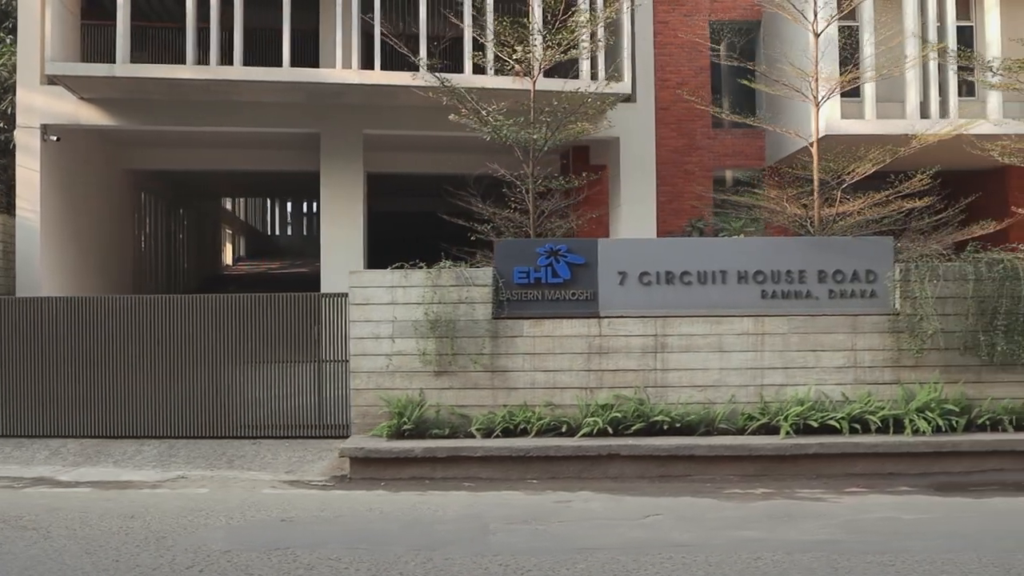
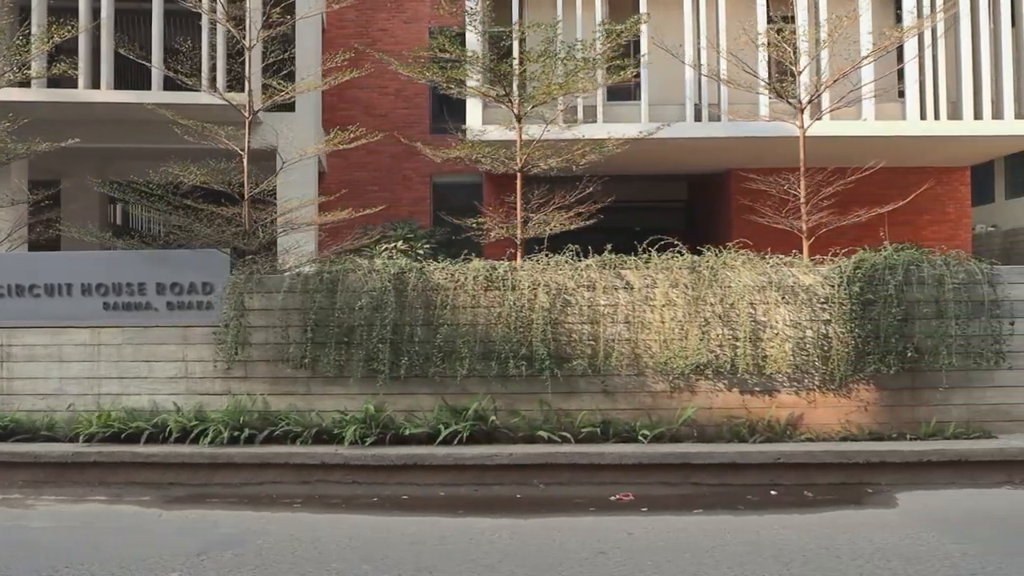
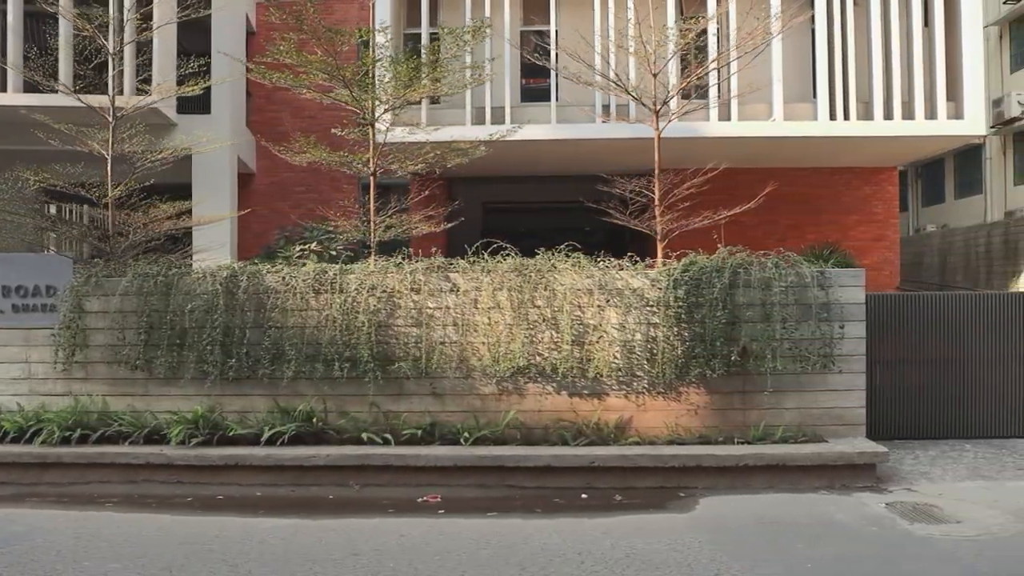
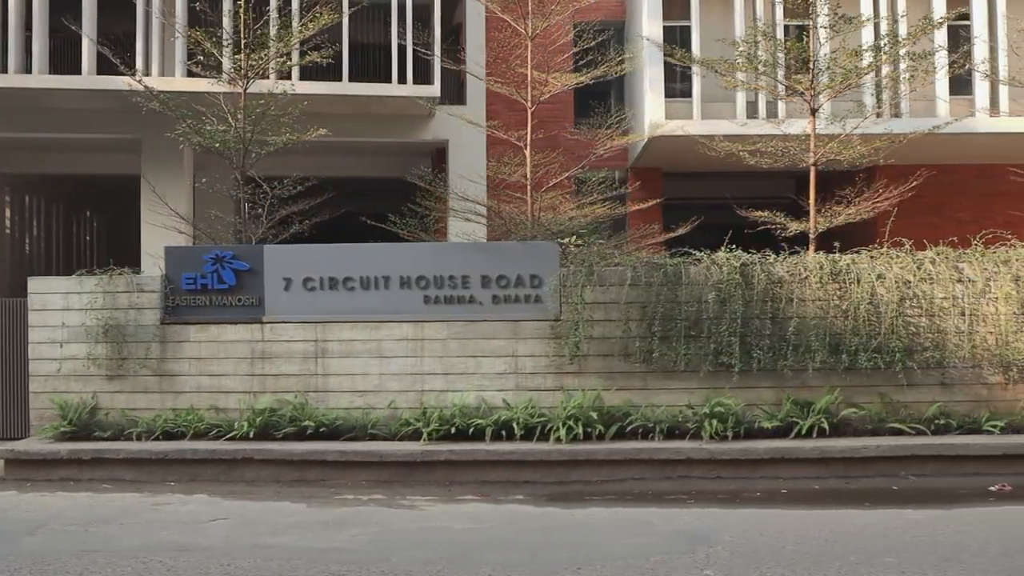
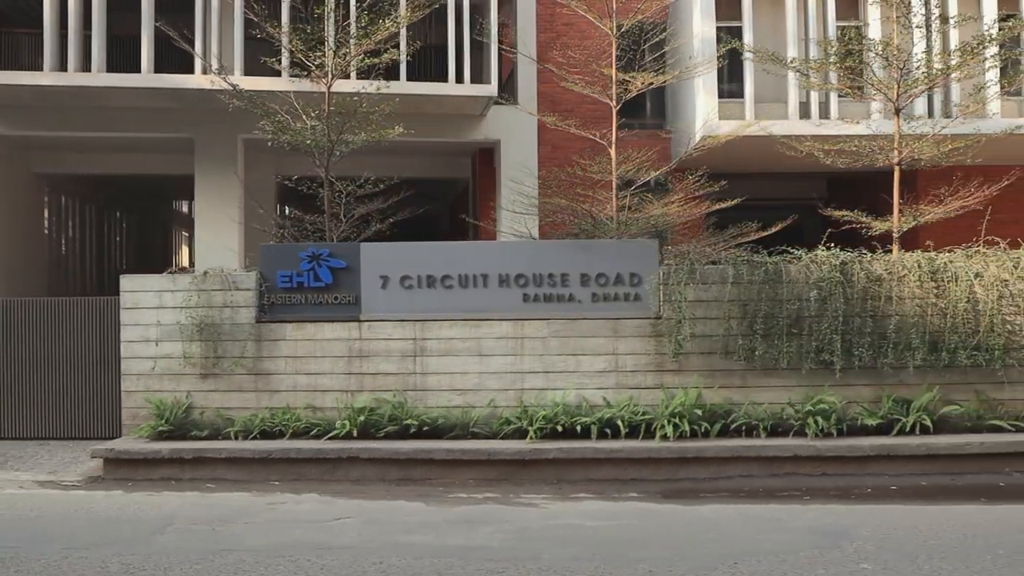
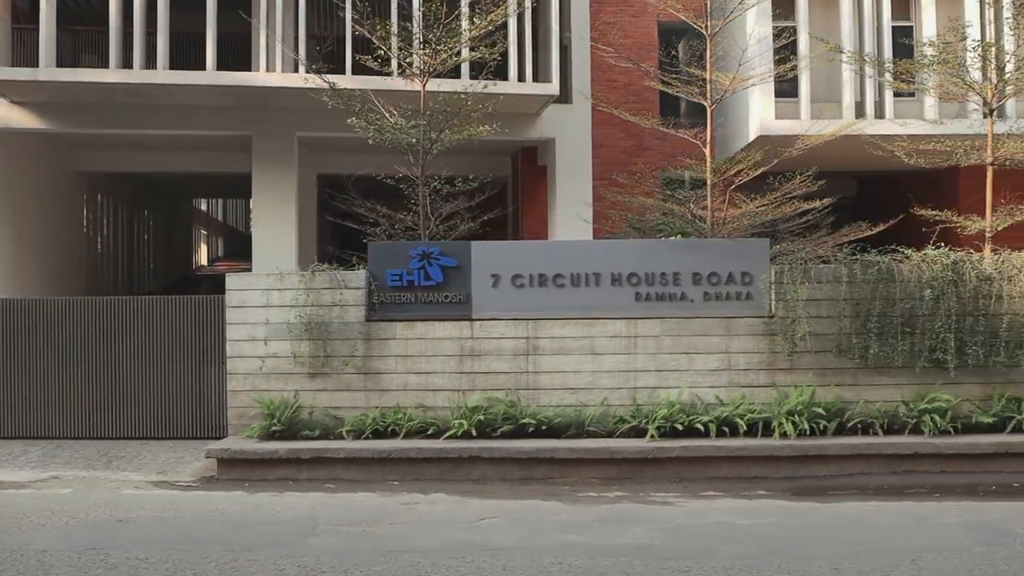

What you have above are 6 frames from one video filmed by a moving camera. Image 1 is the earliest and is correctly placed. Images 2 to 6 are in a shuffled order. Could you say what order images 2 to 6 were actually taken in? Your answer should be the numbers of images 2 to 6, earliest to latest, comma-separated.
6, 5, 4, 2, 3
